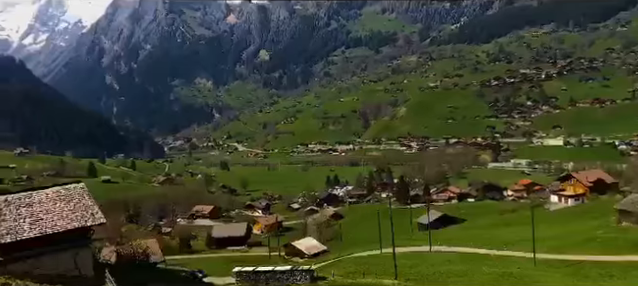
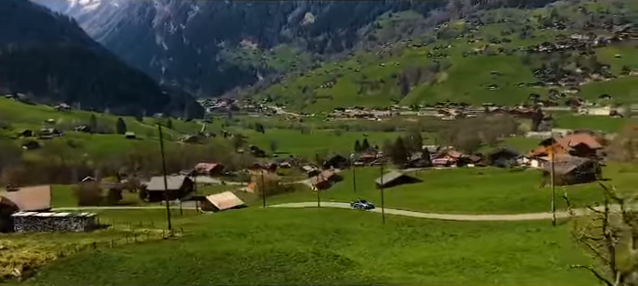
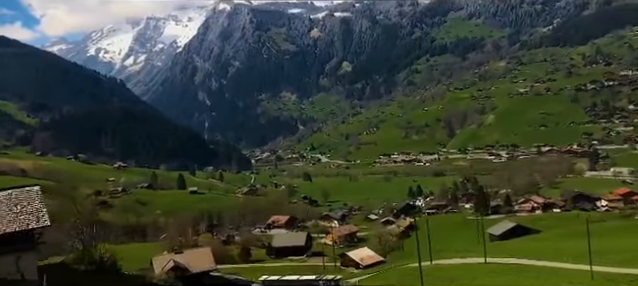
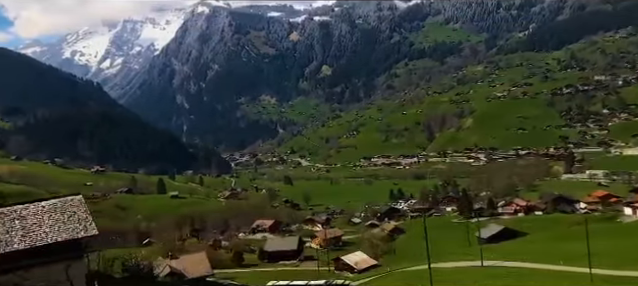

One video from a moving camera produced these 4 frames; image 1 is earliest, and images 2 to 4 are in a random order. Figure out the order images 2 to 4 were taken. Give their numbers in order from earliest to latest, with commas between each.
4, 3, 2
